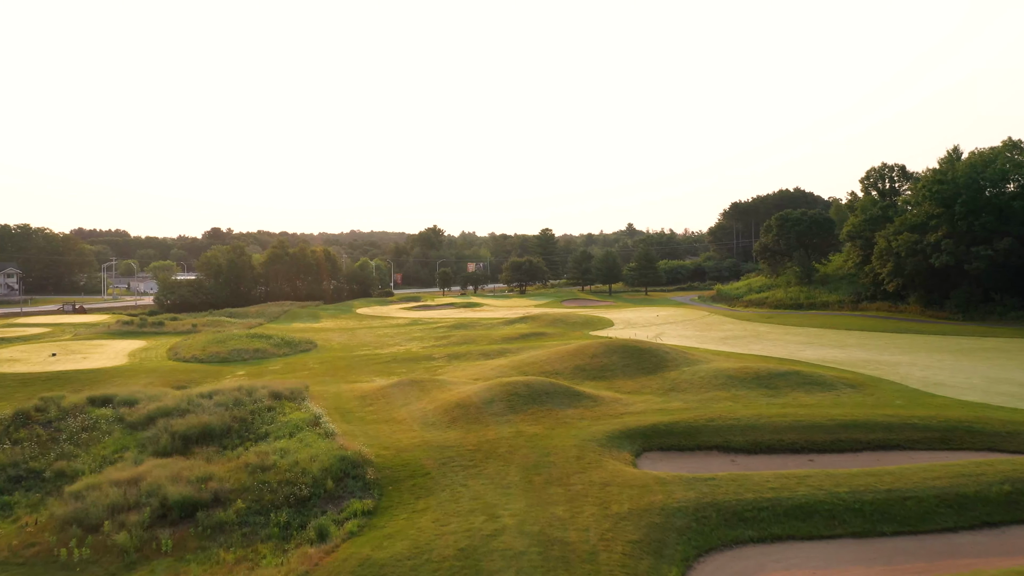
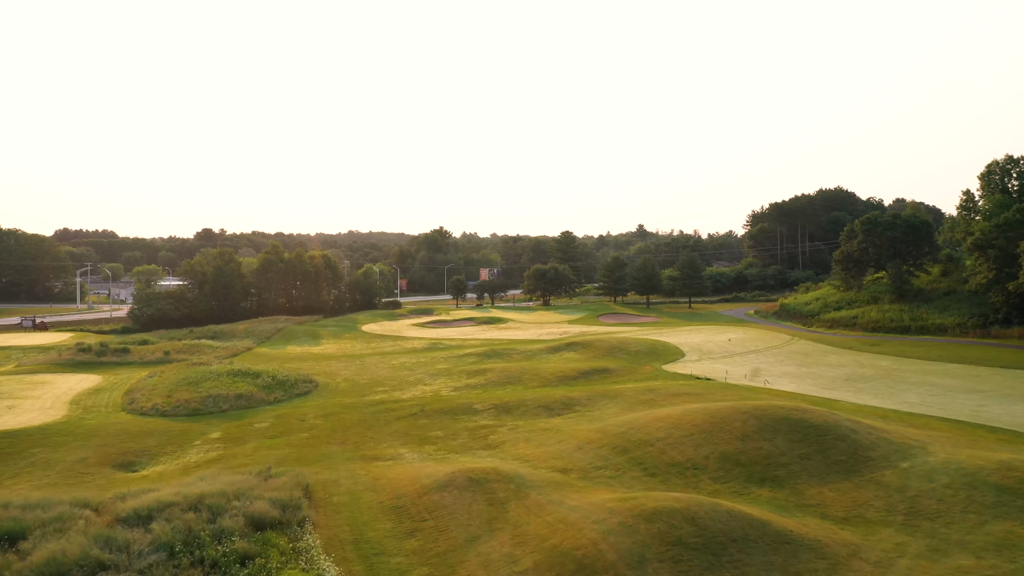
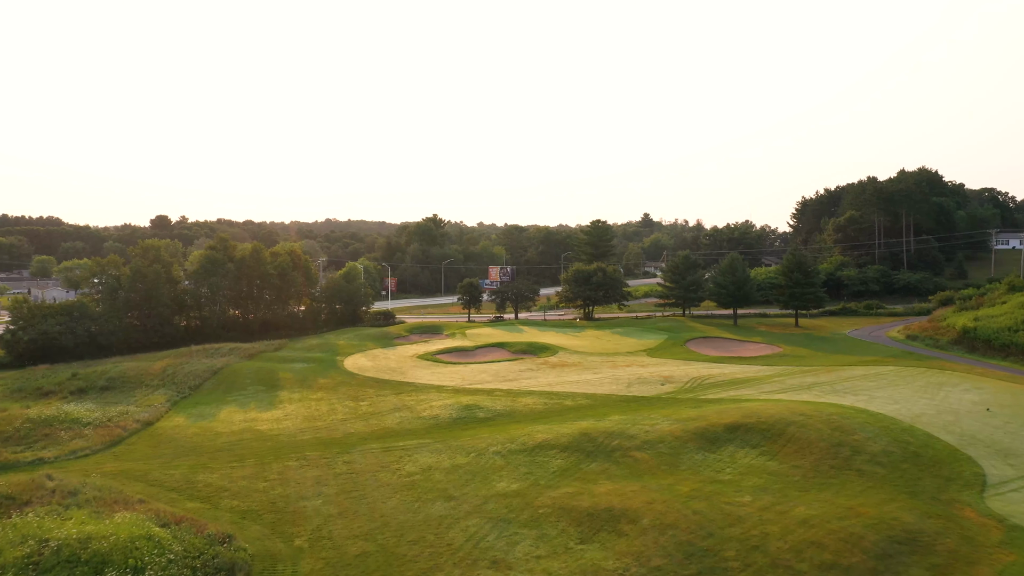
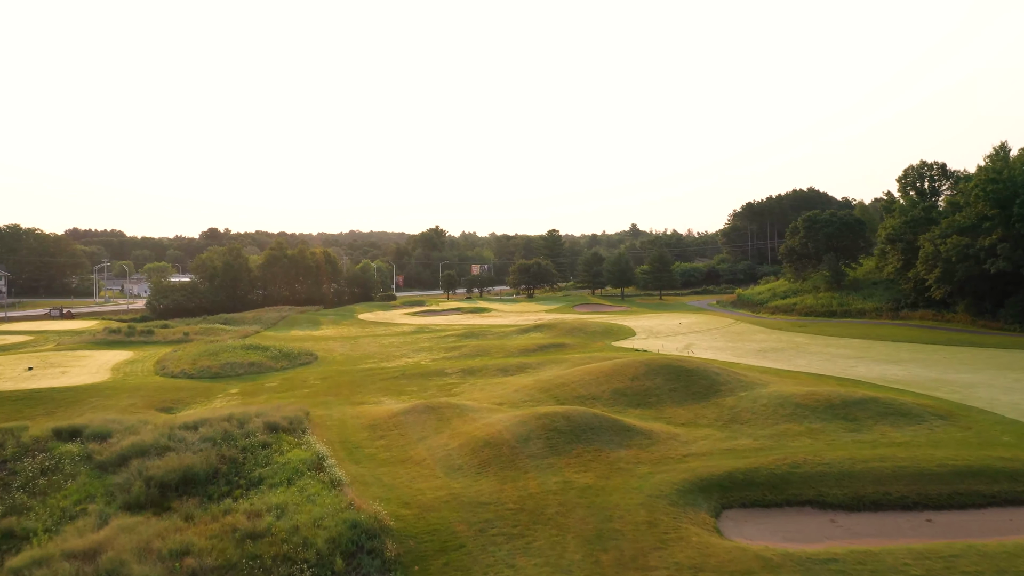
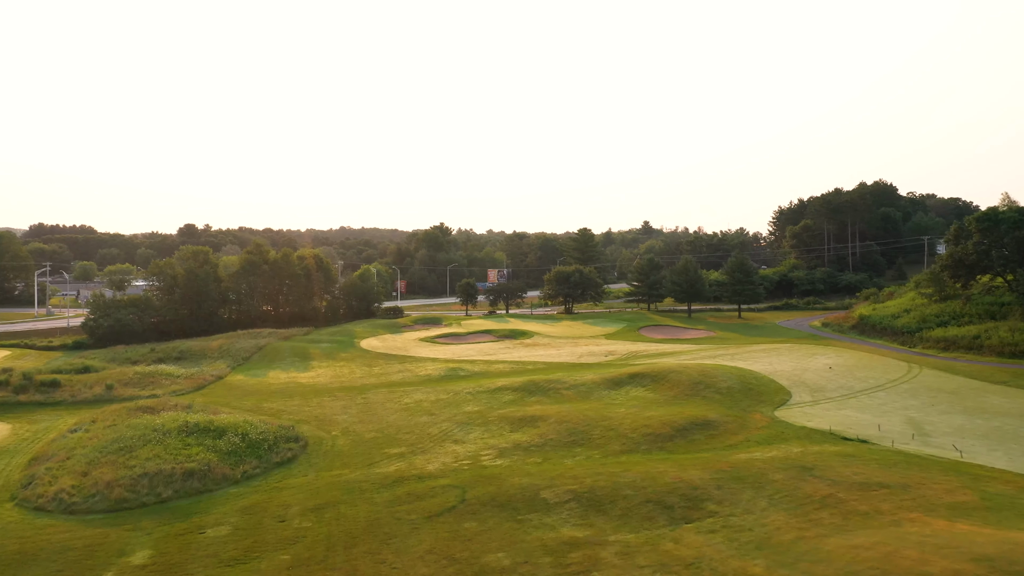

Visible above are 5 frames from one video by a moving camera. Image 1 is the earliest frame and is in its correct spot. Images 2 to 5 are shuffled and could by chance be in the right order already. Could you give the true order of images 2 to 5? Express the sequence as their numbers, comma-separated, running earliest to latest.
4, 2, 5, 3
